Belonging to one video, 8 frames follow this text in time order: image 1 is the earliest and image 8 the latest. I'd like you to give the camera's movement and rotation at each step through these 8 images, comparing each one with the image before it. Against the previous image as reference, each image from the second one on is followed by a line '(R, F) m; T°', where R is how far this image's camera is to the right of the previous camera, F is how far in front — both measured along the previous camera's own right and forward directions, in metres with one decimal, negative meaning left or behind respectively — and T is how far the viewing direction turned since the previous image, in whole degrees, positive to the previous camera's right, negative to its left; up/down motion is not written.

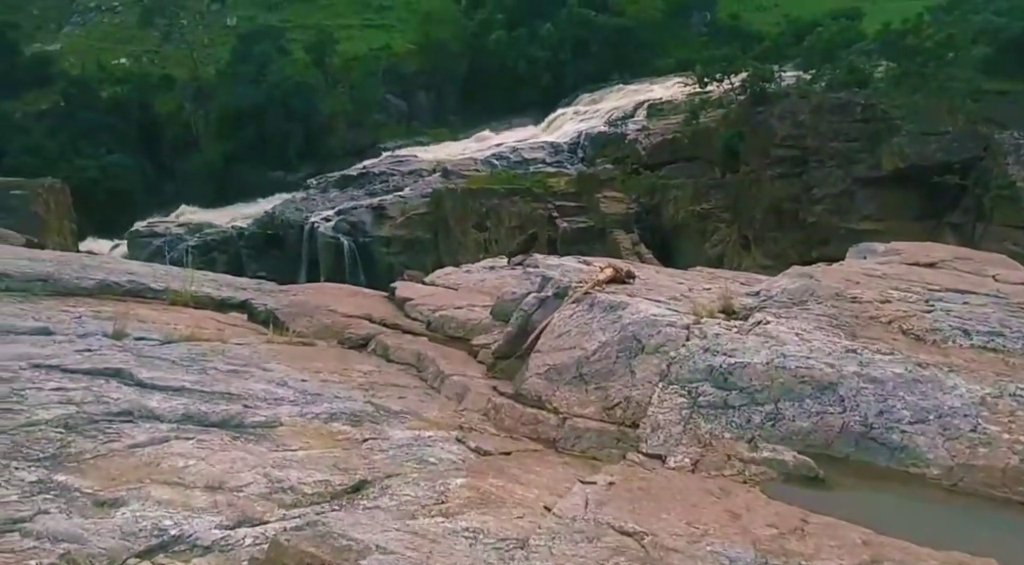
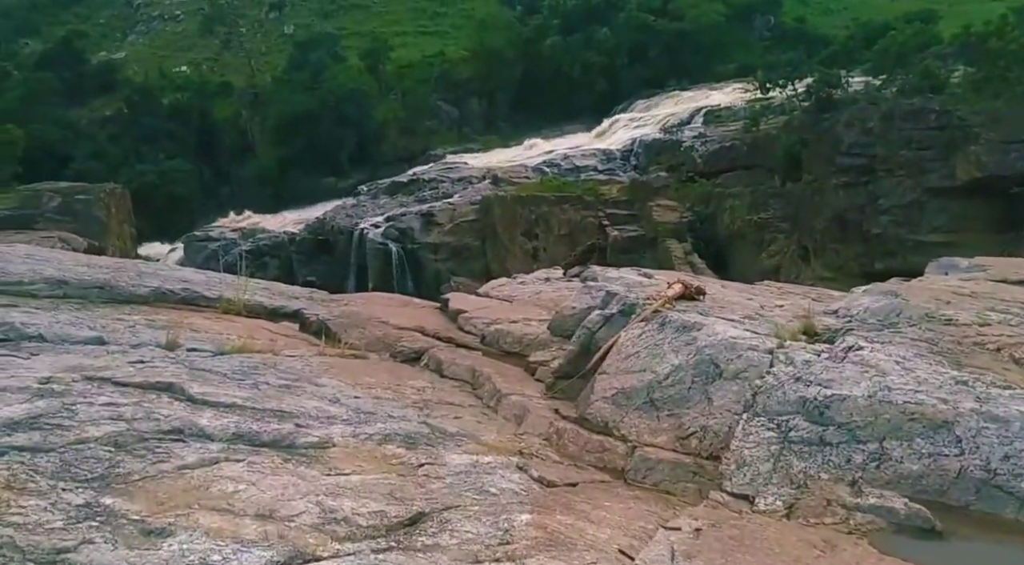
(-0.1, +0.3) m; -2°
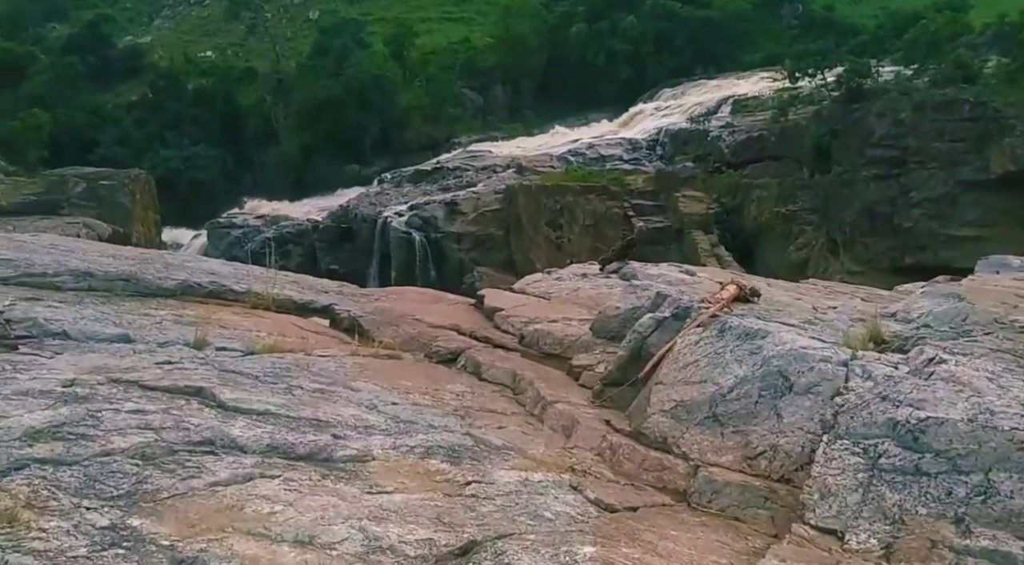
(-0.1, +0.3) m; -1°
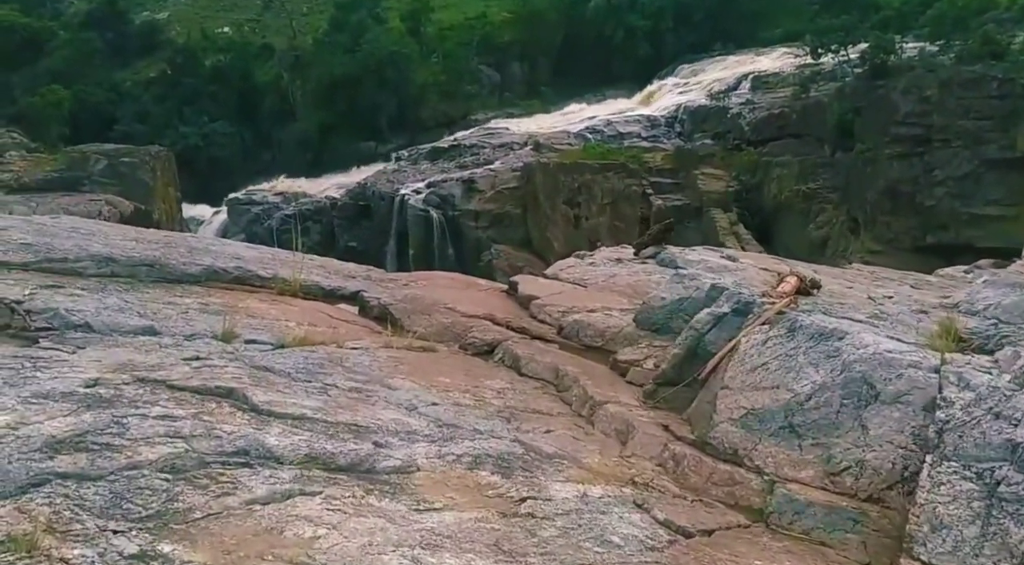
(-0.1, +0.3) m; -1°
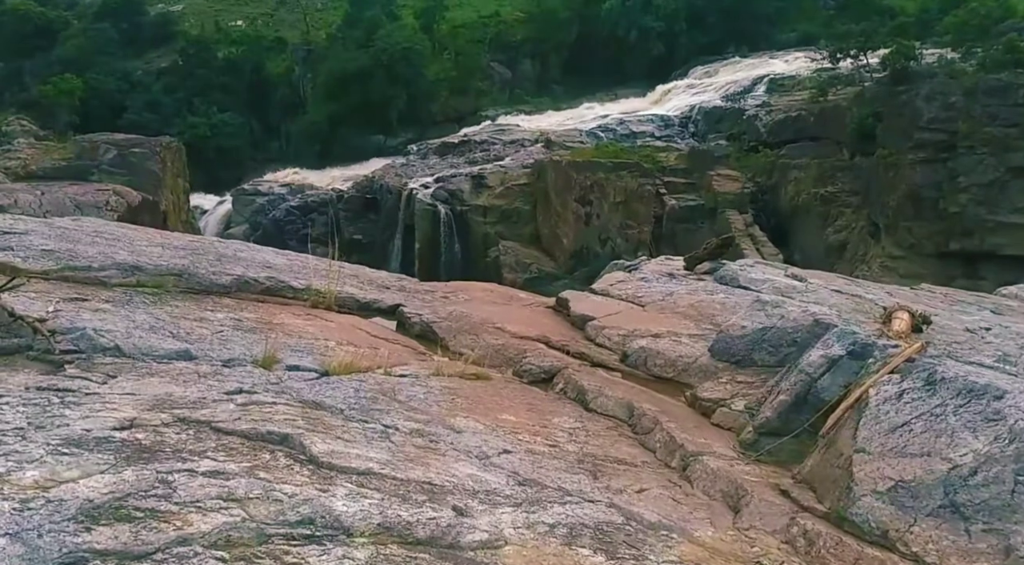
(-0.3, +0.5) m; 0°
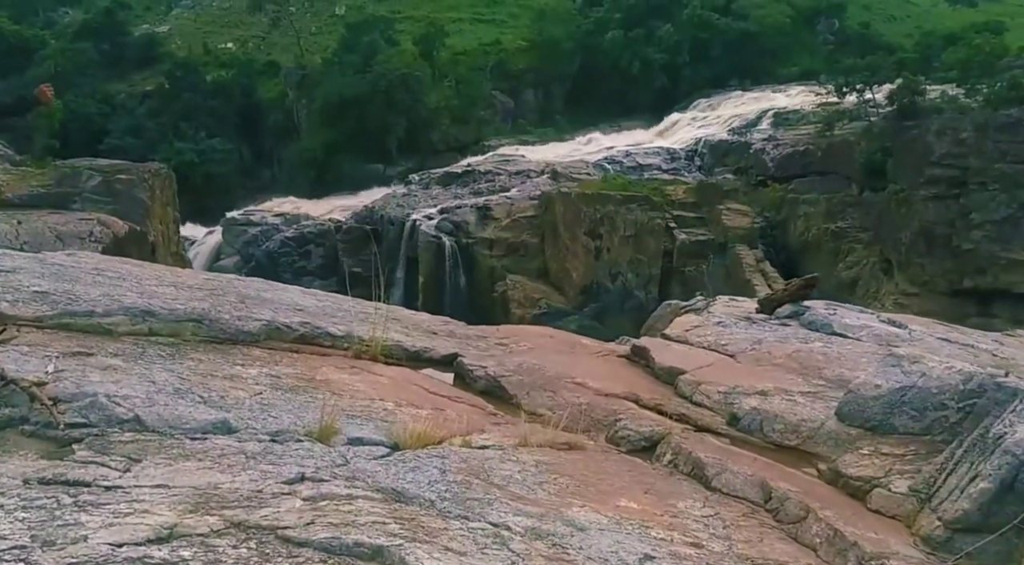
(-0.4, +0.9) m; 0°
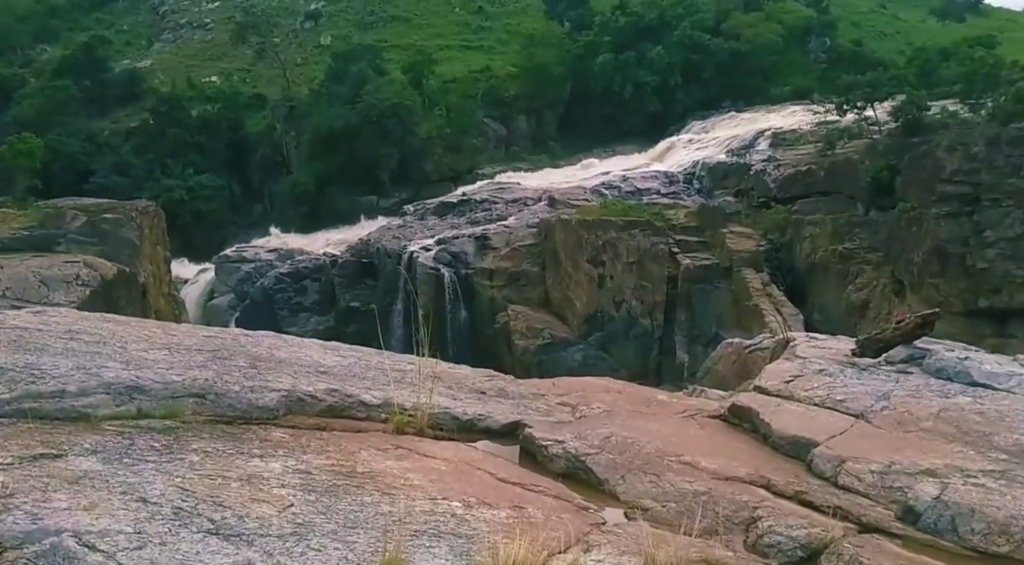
(-0.4, +1.3) m; 0°
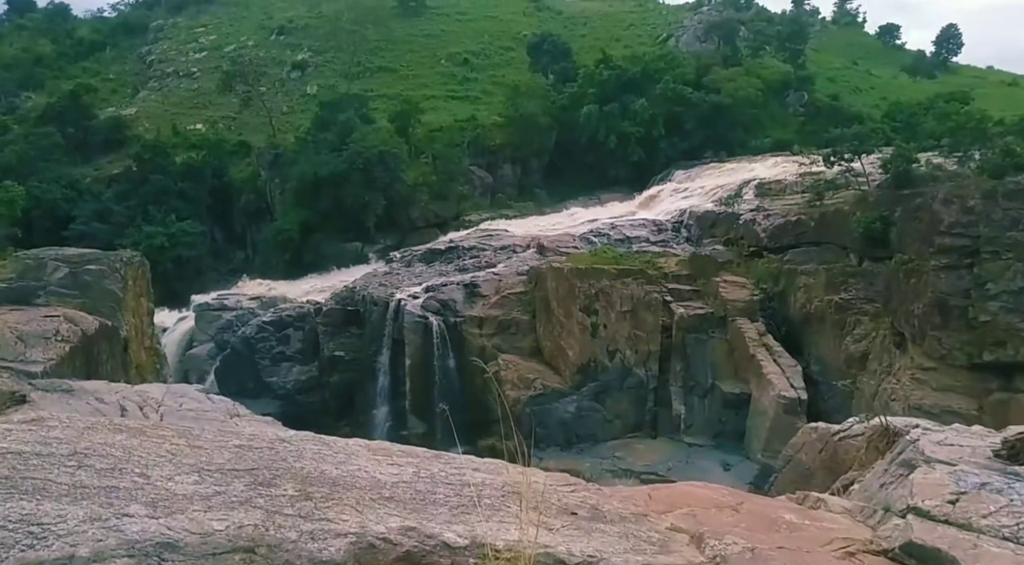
(-0.6, +1.3) m; +1°
